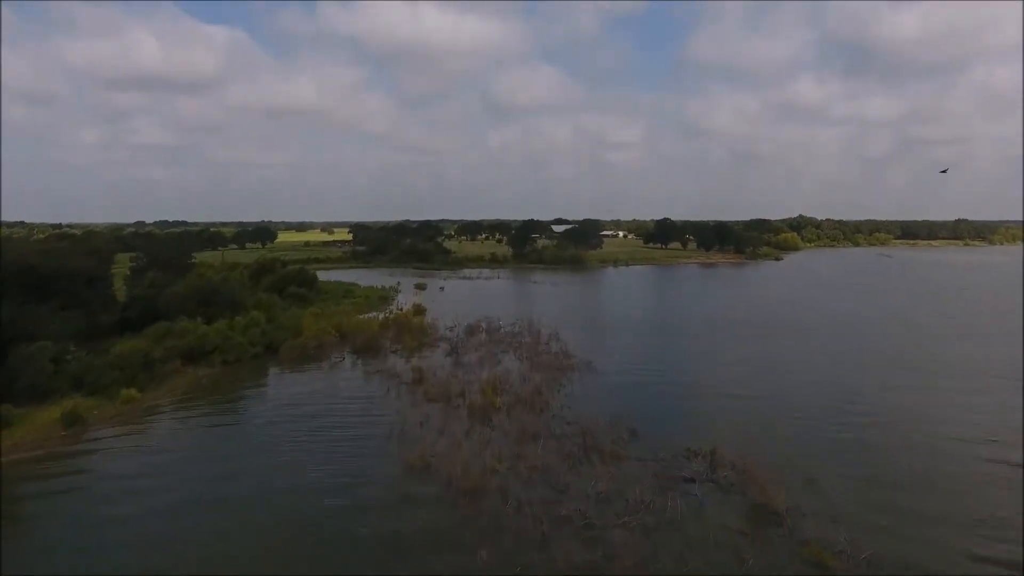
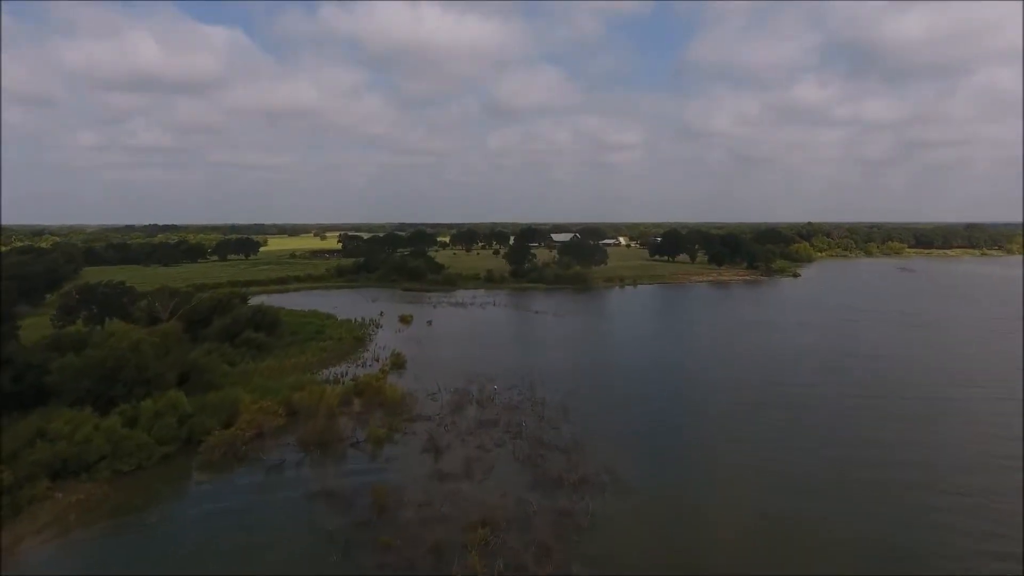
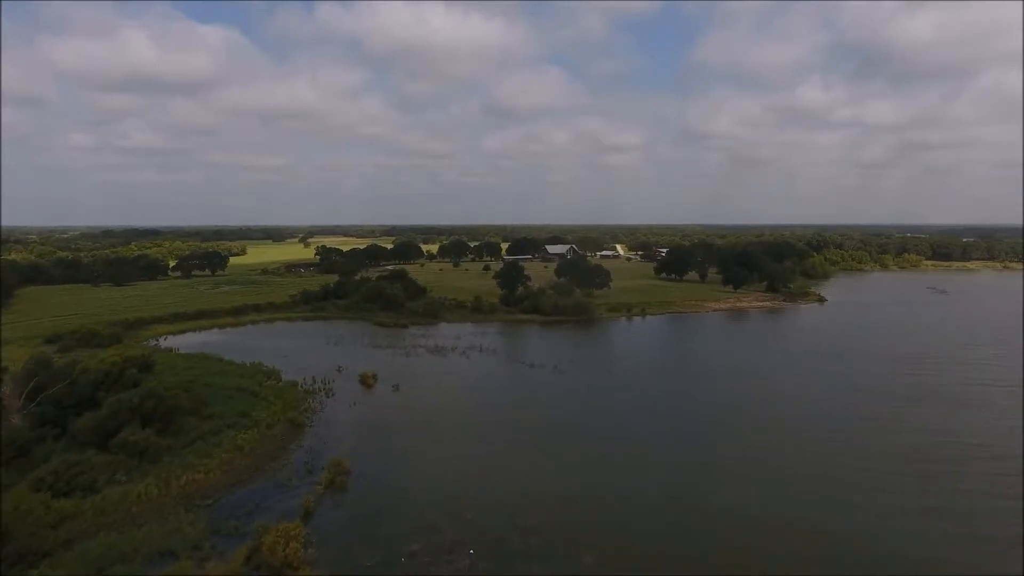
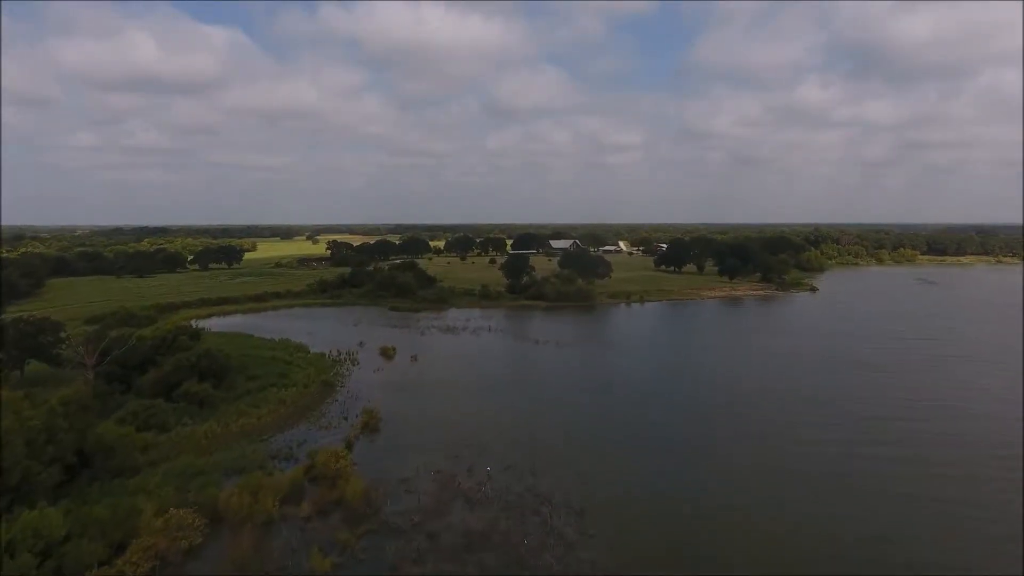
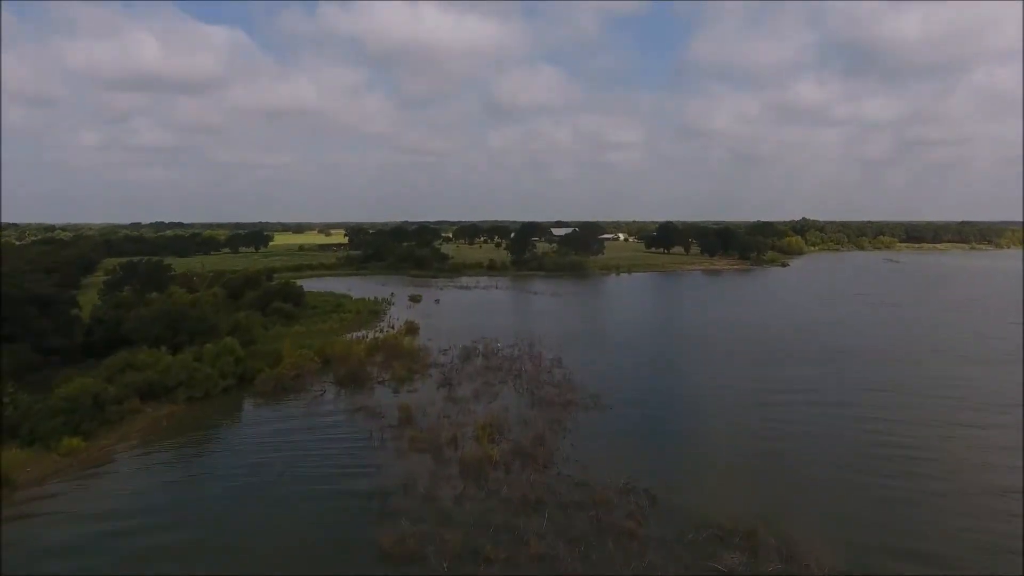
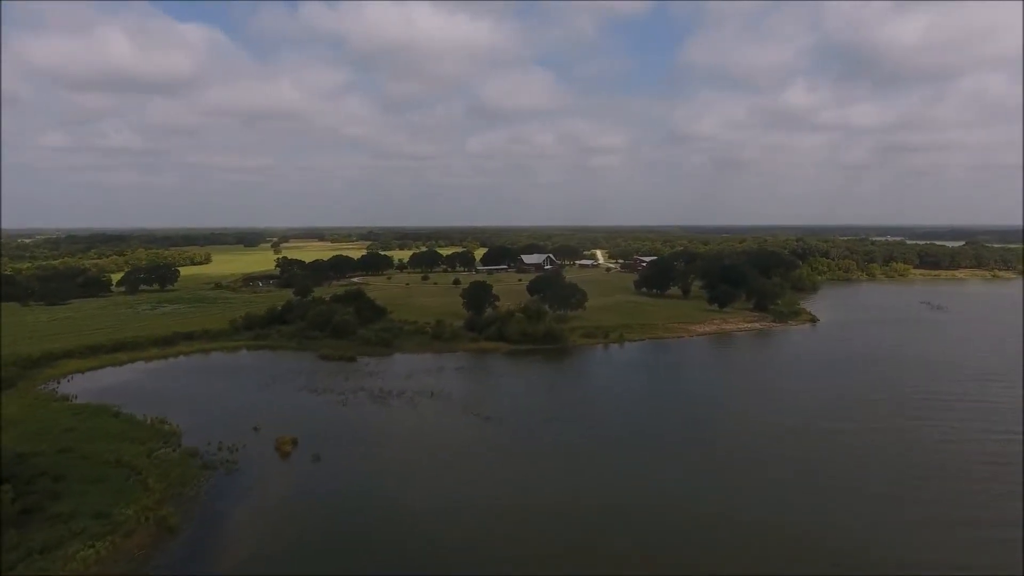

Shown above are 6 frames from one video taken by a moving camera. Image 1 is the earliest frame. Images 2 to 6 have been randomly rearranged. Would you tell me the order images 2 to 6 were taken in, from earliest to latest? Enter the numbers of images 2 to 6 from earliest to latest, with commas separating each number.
5, 2, 4, 3, 6
